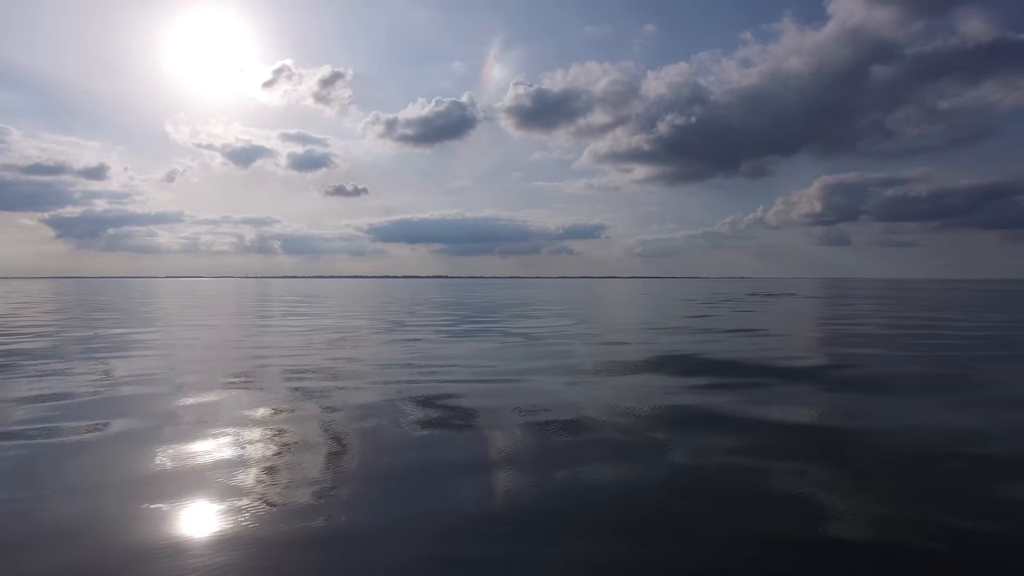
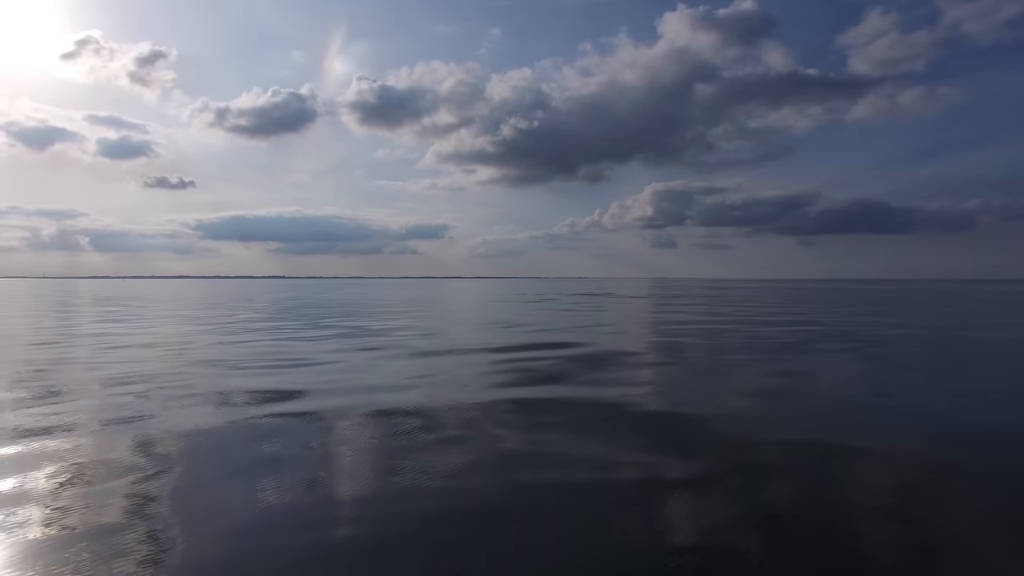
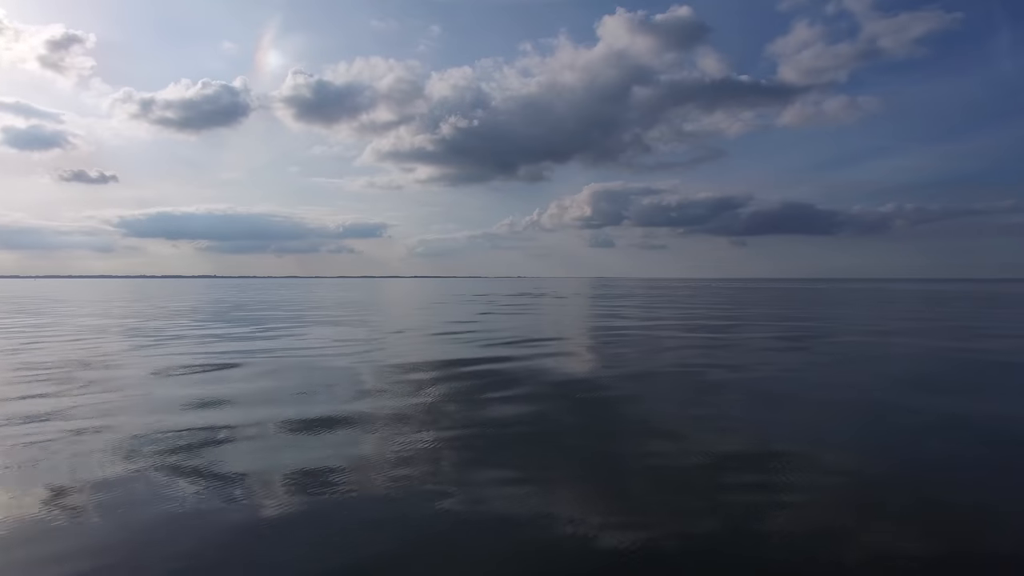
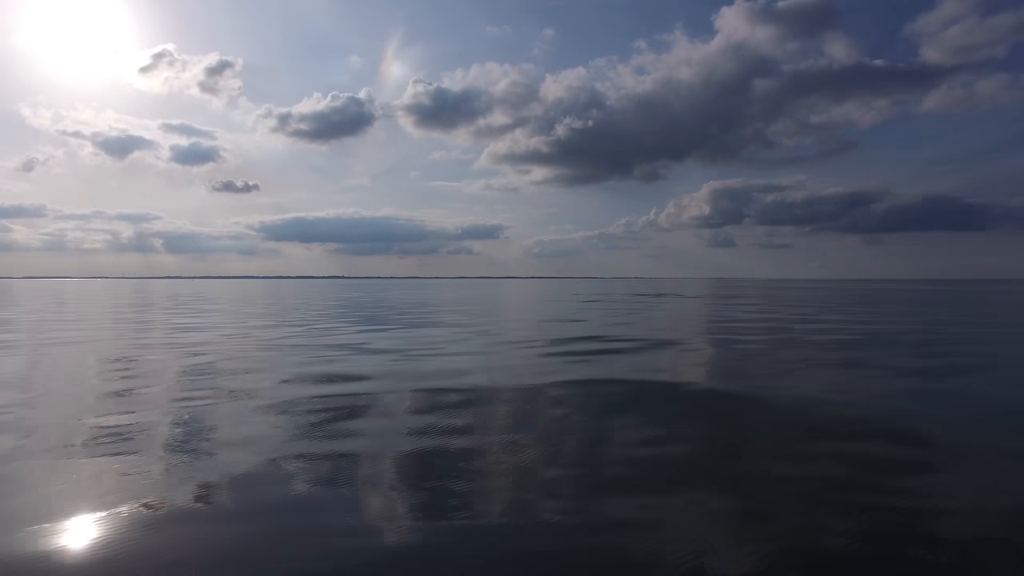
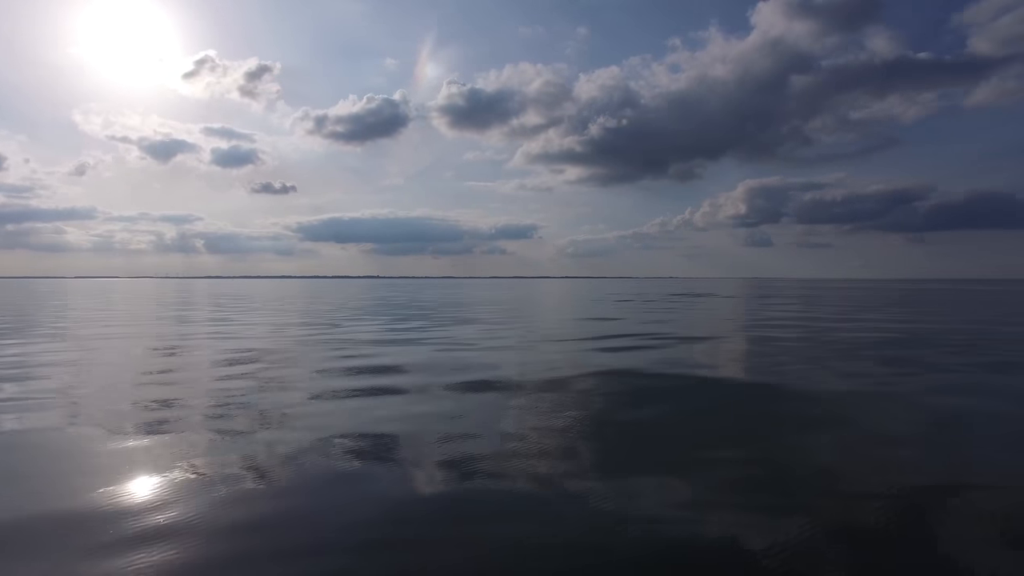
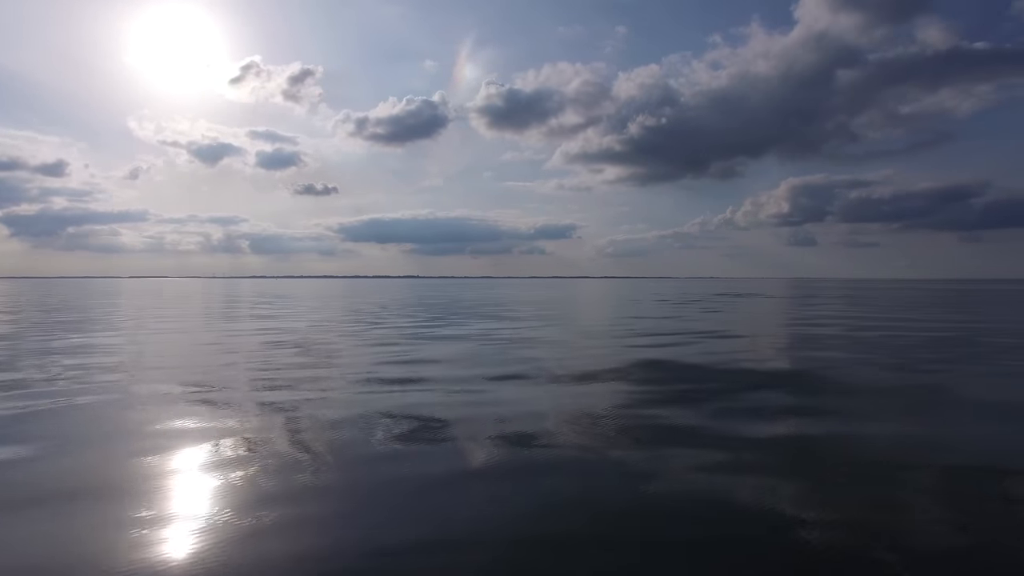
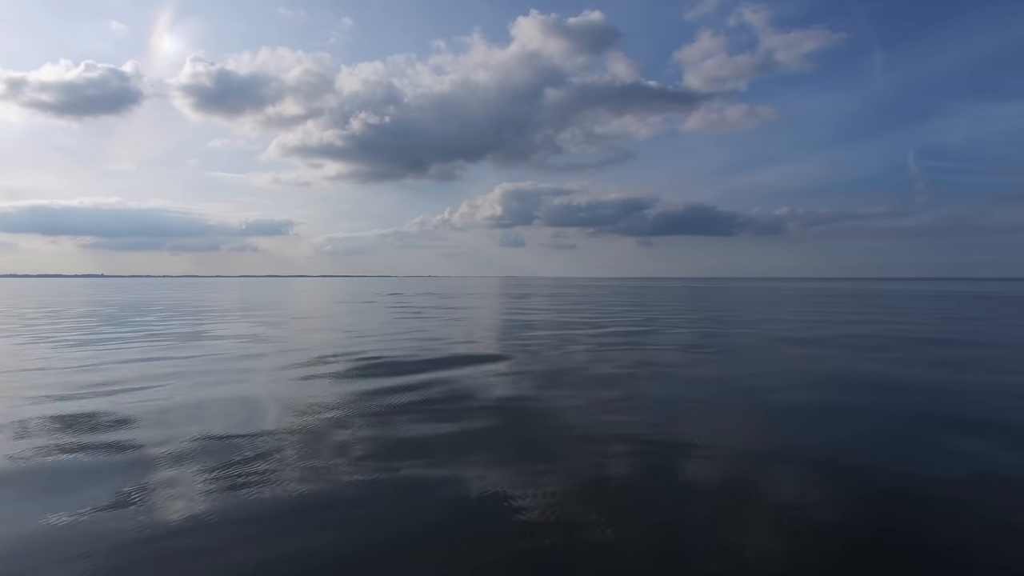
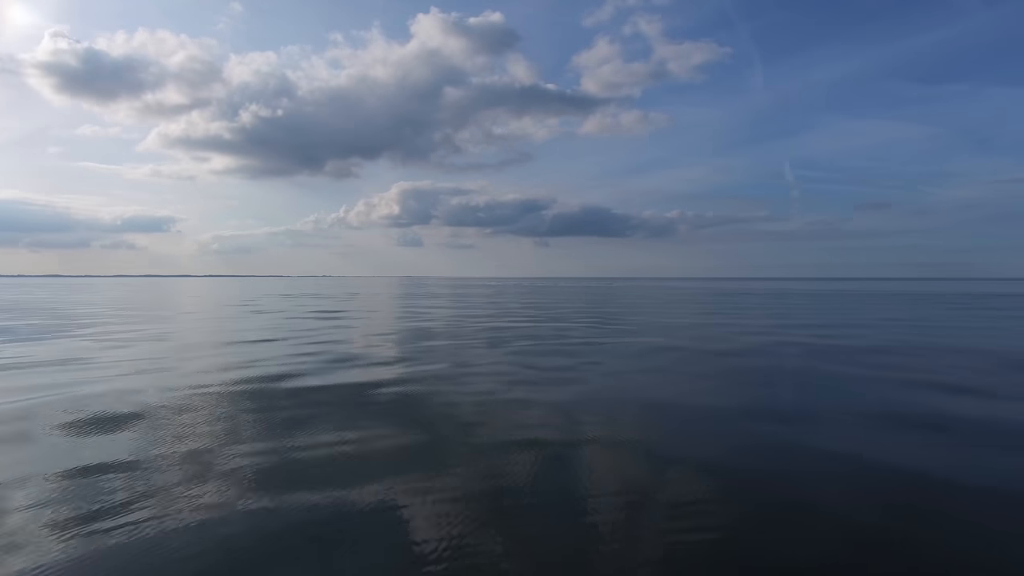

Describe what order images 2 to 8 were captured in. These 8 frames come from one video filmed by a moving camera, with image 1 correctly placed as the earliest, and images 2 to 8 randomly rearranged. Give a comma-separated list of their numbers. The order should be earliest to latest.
6, 5, 4, 2, 3, 7, 8
